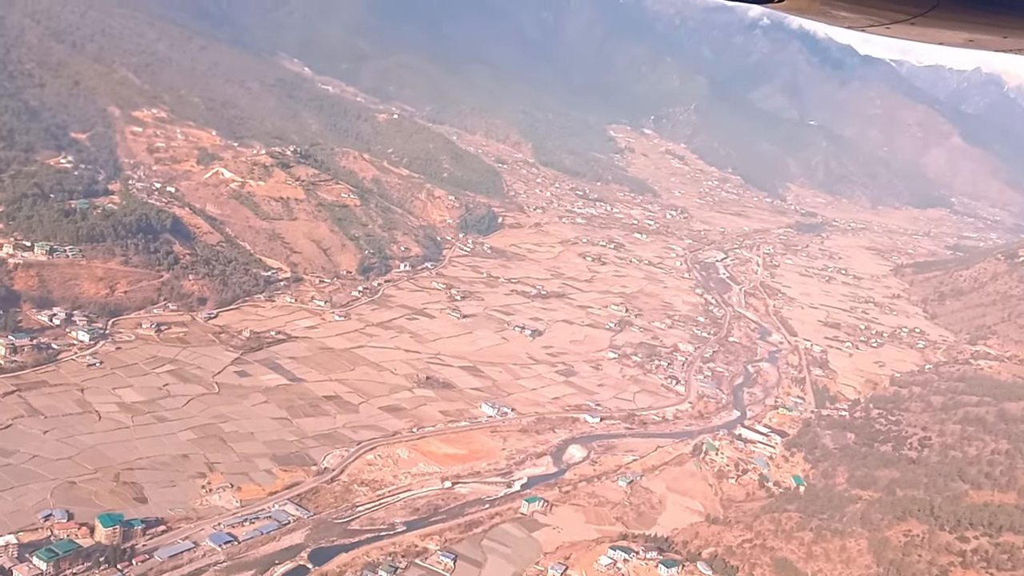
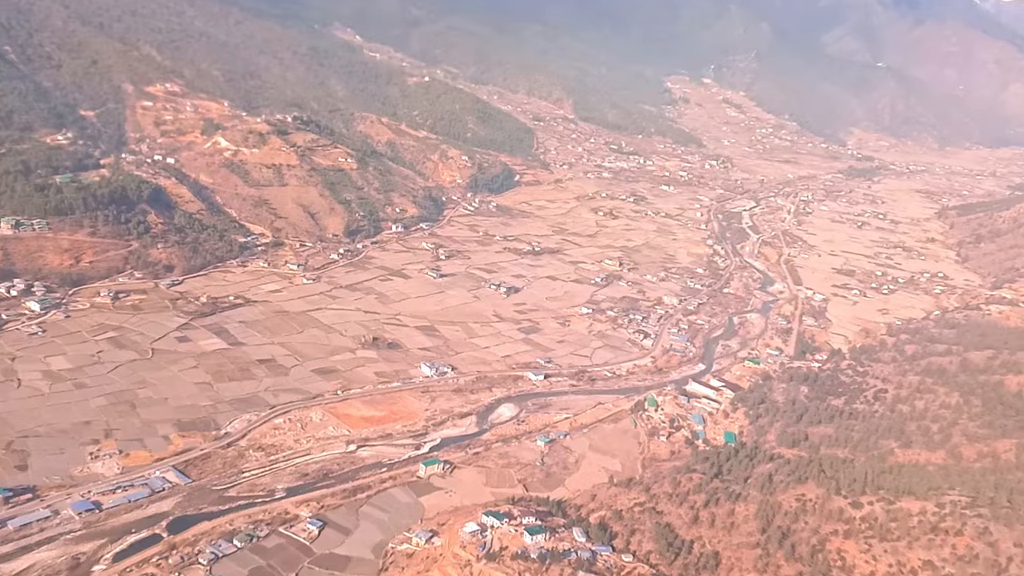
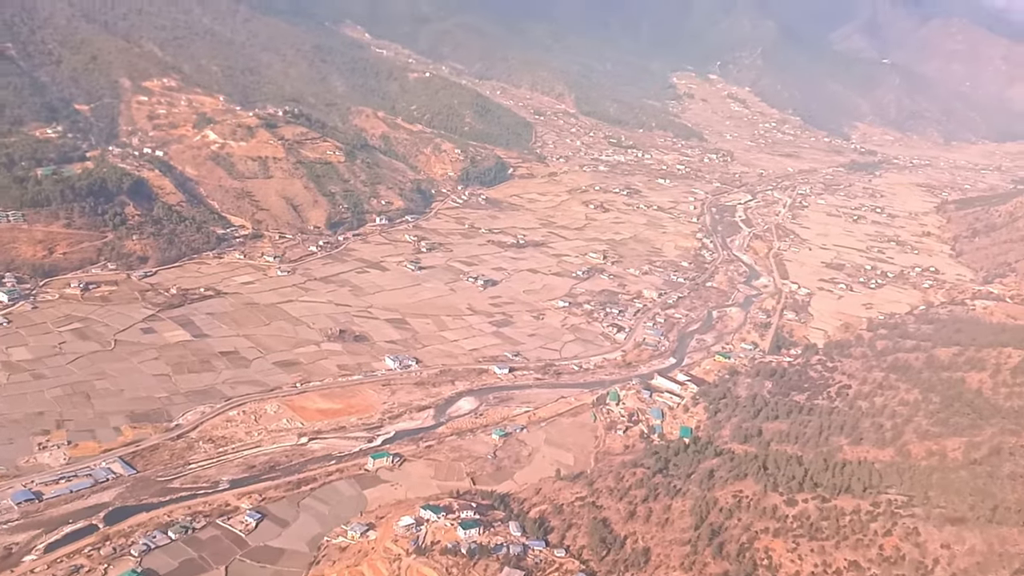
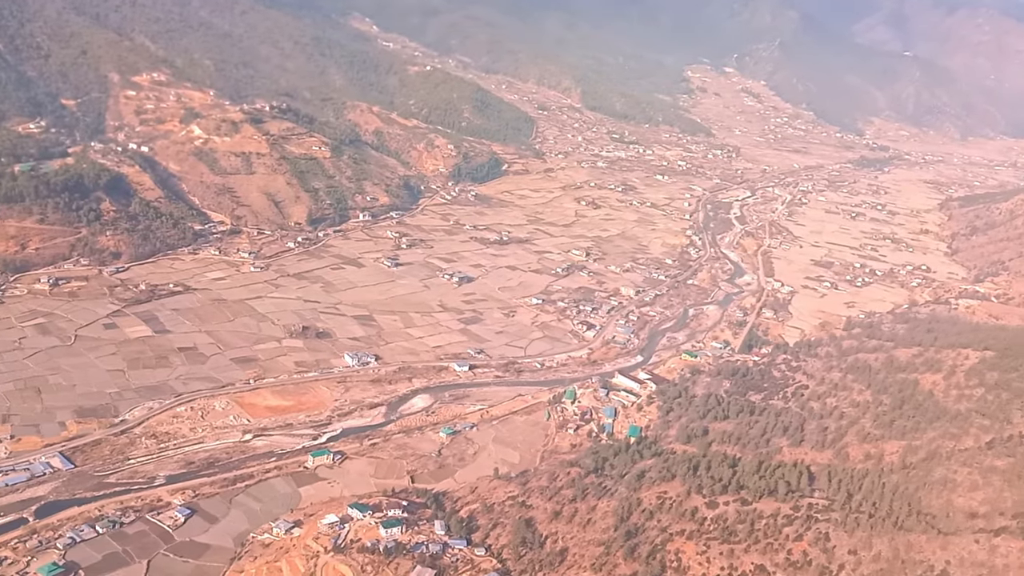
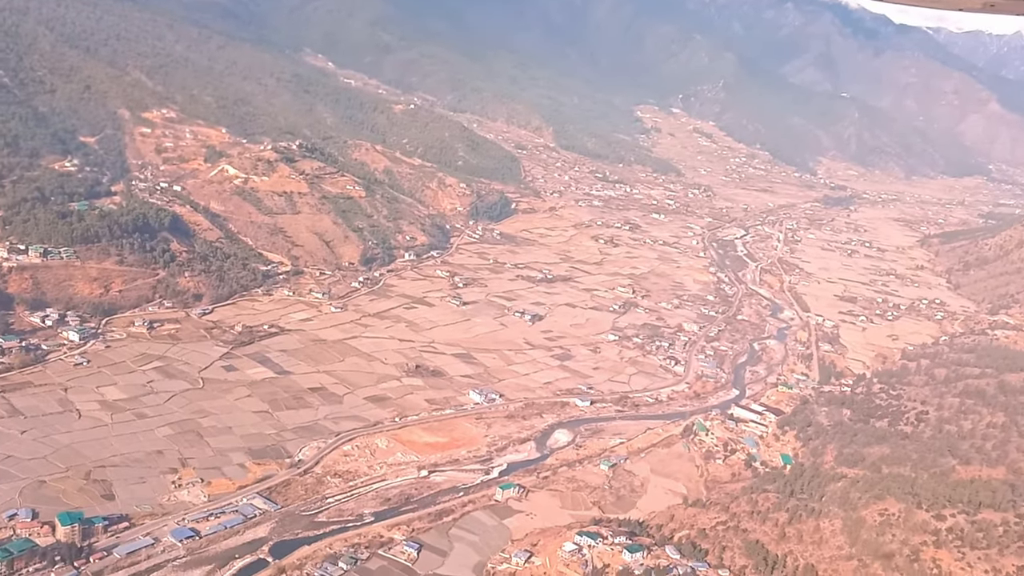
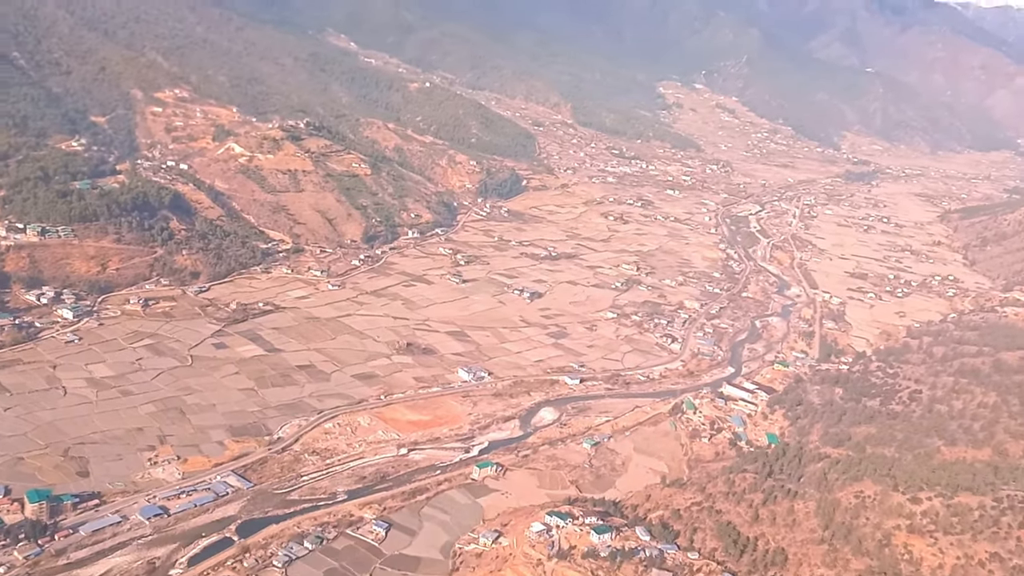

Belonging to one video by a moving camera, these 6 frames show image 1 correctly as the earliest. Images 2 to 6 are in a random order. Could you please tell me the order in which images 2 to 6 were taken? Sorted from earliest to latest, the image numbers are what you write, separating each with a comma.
5, 6, 2, 3, 4
